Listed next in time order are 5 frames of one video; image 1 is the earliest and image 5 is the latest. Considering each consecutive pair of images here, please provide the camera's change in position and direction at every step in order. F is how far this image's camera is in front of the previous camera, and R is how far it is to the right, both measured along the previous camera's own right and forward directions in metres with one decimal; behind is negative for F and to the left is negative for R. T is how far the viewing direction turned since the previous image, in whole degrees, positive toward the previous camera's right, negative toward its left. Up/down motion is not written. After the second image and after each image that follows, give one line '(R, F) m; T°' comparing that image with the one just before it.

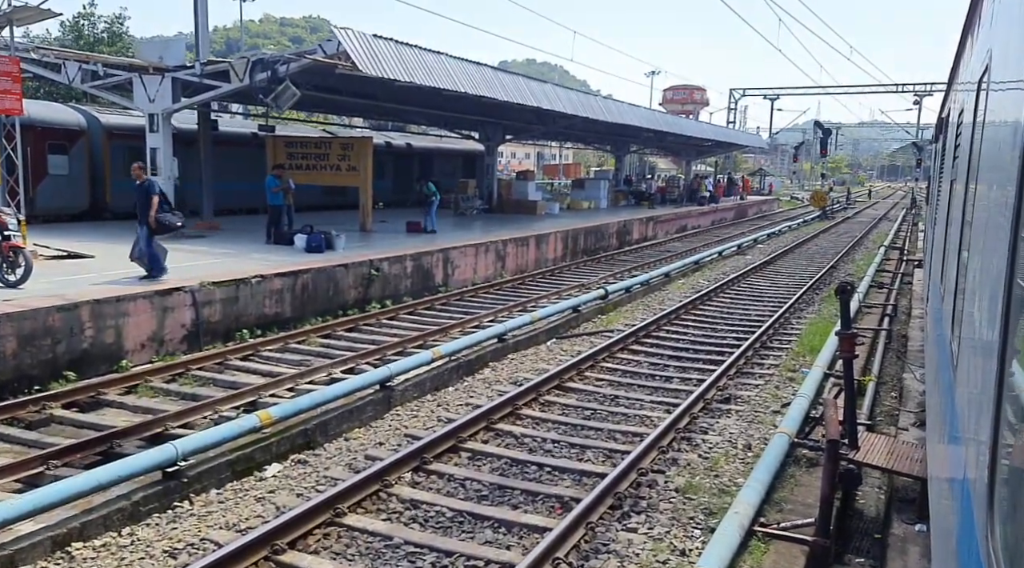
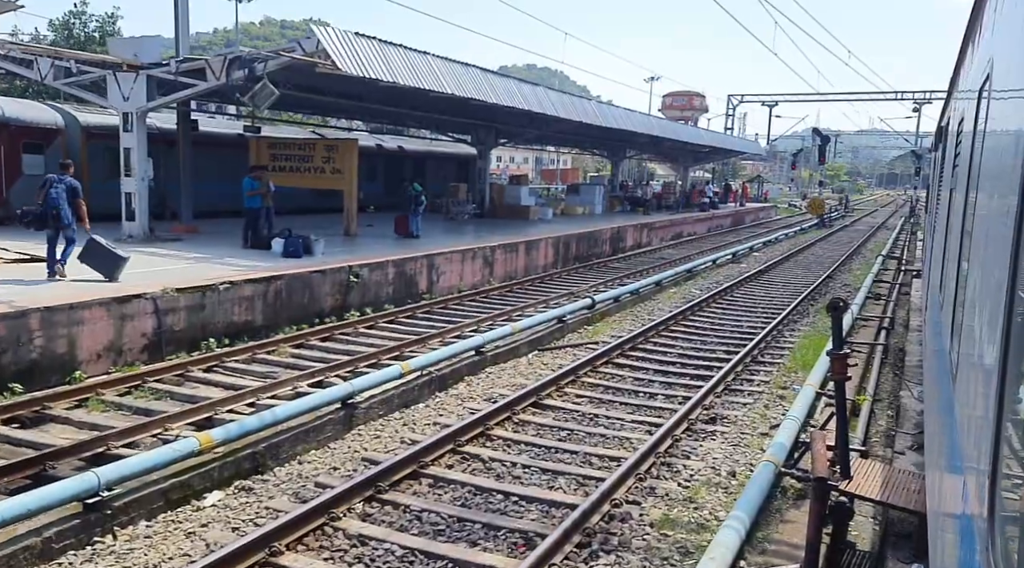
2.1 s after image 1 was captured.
(+0.2, +0.4) m; 0°
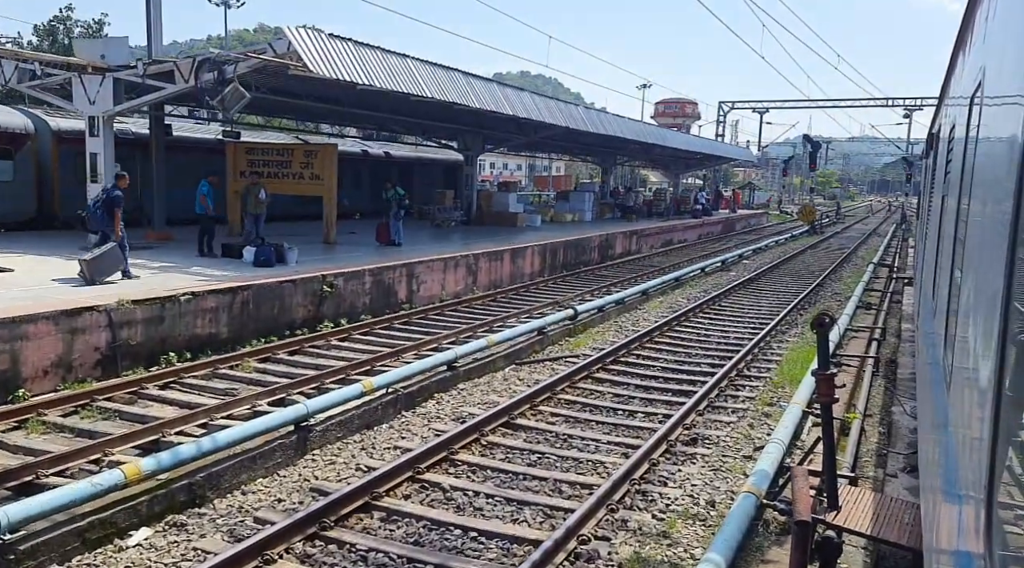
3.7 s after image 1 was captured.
(+0.2, +0.4) m; 0°
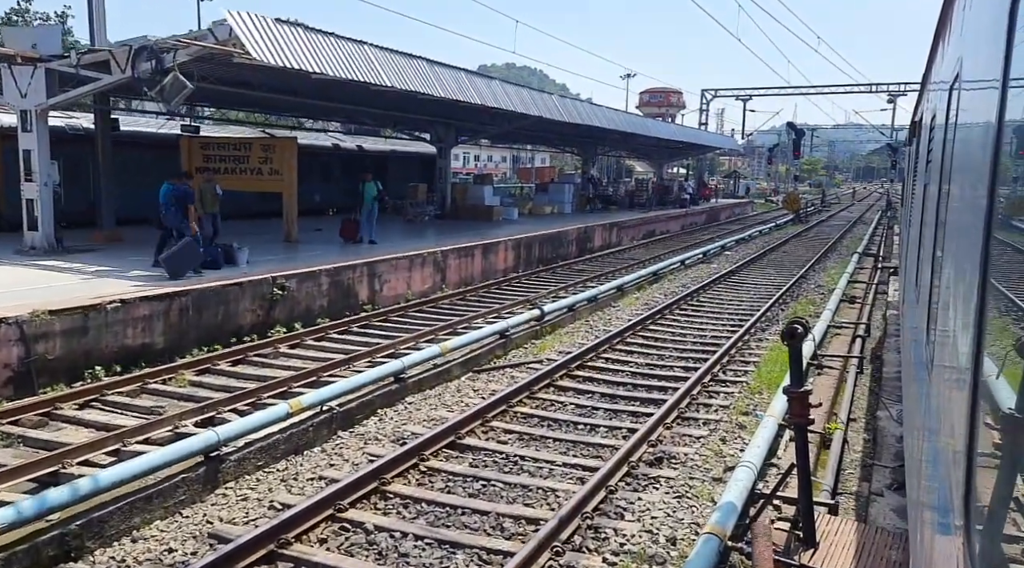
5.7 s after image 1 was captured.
(+0.3, +0.7) m; +1°
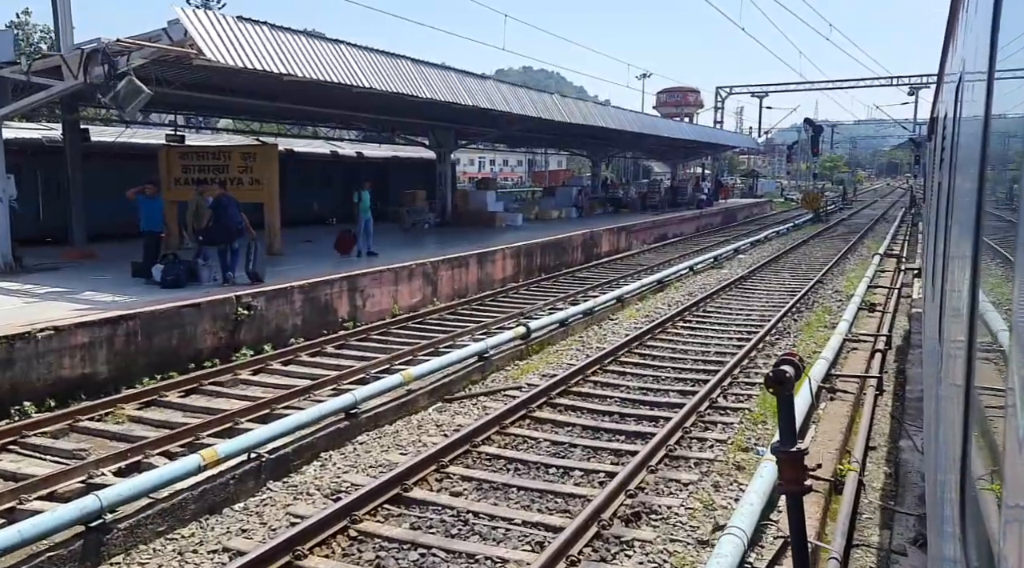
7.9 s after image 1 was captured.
(+0.4, +0.9) m; -1°
